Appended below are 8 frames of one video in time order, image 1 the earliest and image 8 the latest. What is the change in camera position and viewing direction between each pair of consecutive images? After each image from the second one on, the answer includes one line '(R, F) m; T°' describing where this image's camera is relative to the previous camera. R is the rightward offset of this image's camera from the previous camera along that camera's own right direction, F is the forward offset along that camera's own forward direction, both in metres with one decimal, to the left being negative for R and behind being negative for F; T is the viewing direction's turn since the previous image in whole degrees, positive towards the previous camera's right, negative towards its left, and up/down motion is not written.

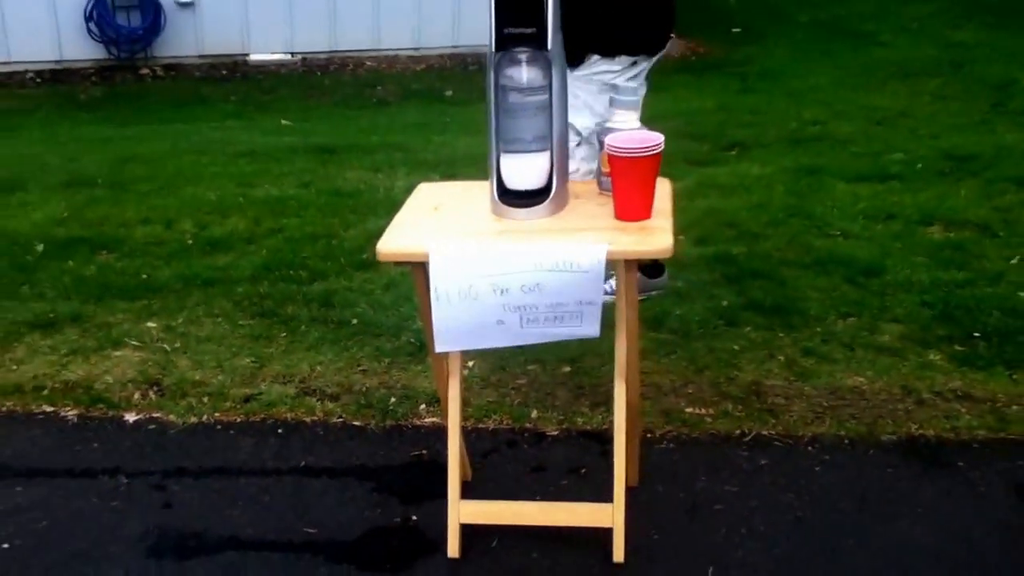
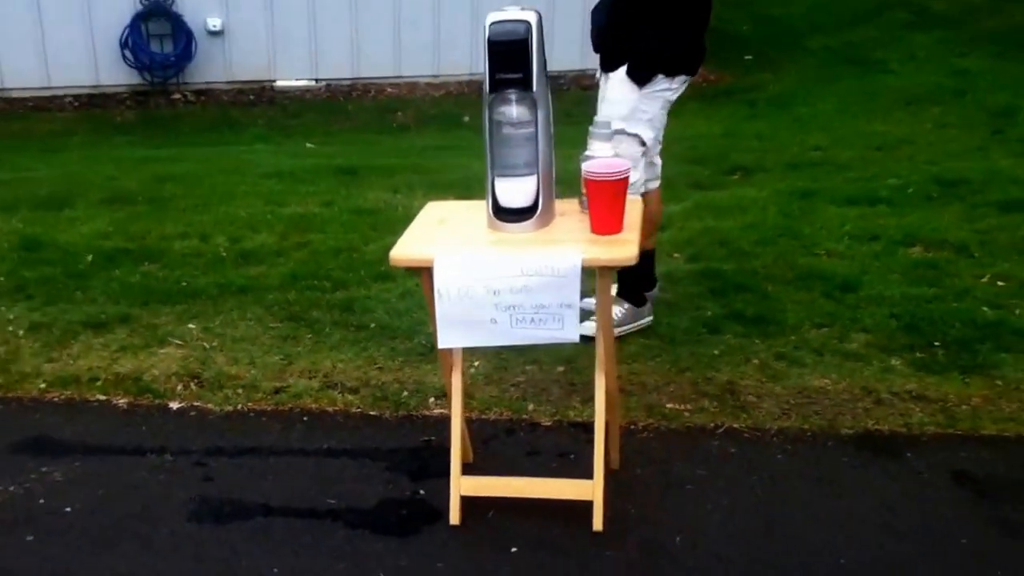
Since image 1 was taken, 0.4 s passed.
(0.0, -0.4) m; -1°
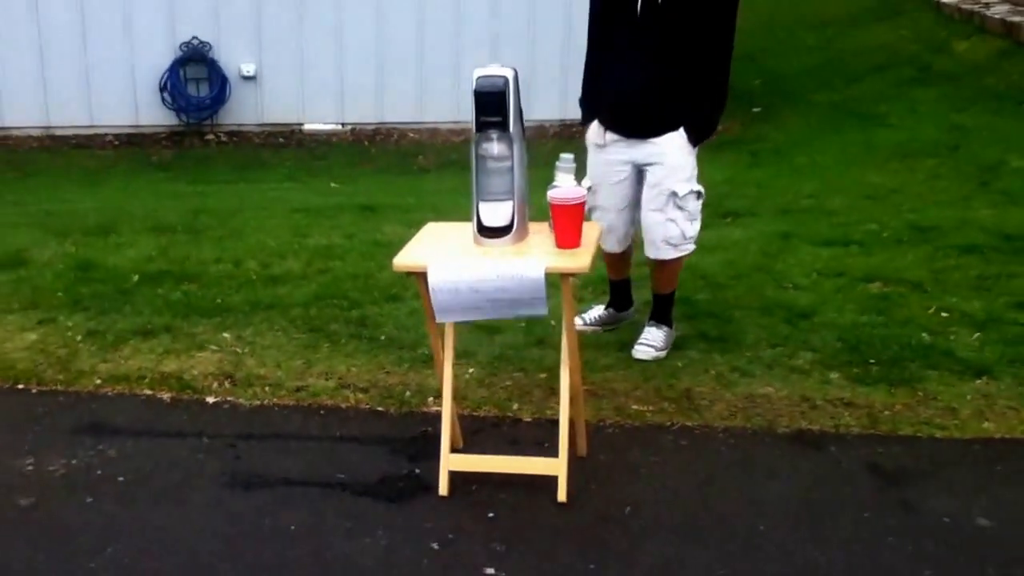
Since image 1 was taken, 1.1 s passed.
(+0.1, -0.6) m; -1°
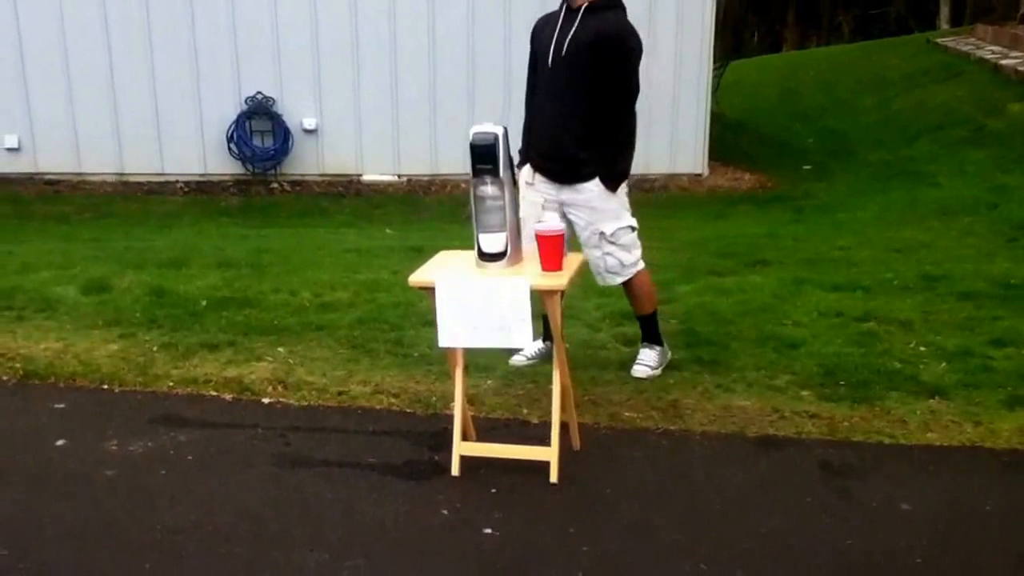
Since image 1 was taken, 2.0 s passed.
(+0.2, -0.7) m; -3°
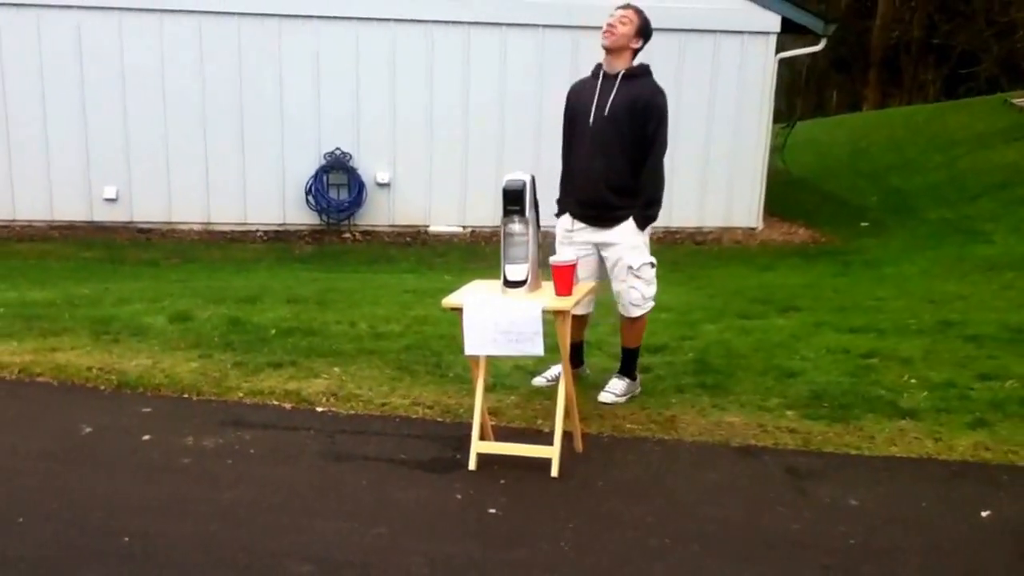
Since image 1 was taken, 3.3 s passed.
(+0.3, -0.7) m; -4°
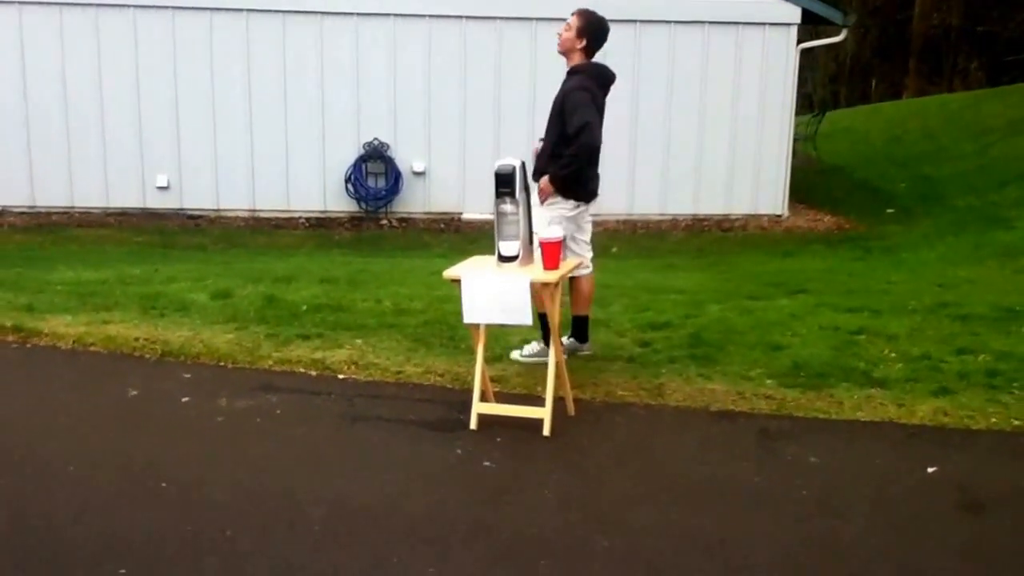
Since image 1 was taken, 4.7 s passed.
(+0.2, -0.5) m; -2°
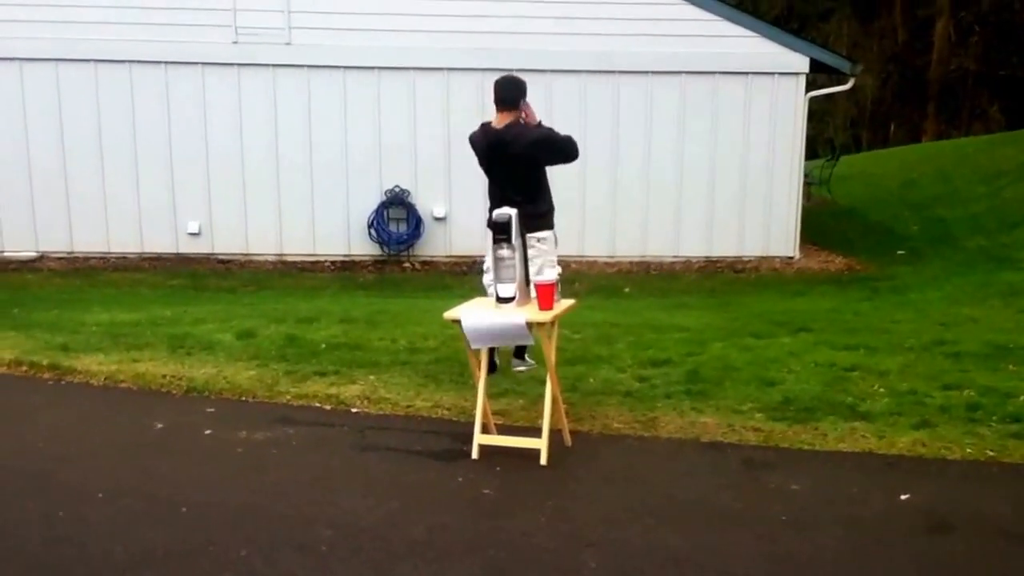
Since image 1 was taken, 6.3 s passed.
(+0.1, -0.4) m; -1°
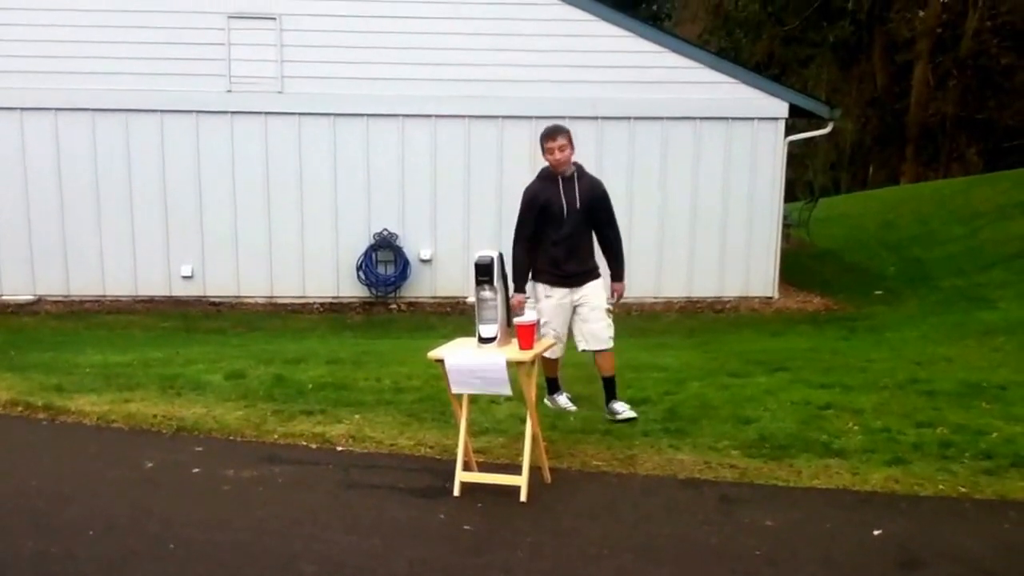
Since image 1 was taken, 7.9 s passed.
(0.0, -0.1) m; +1°
